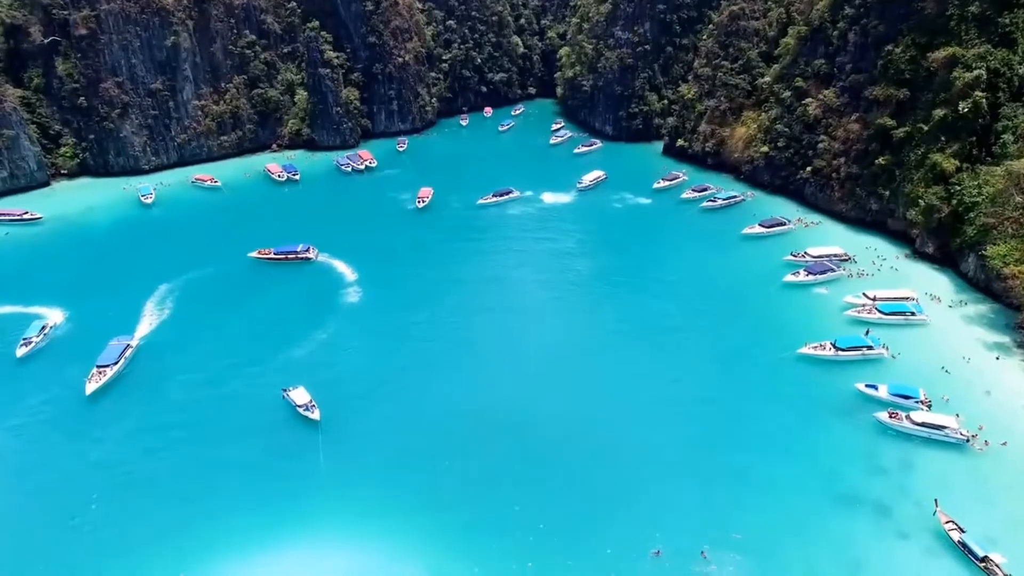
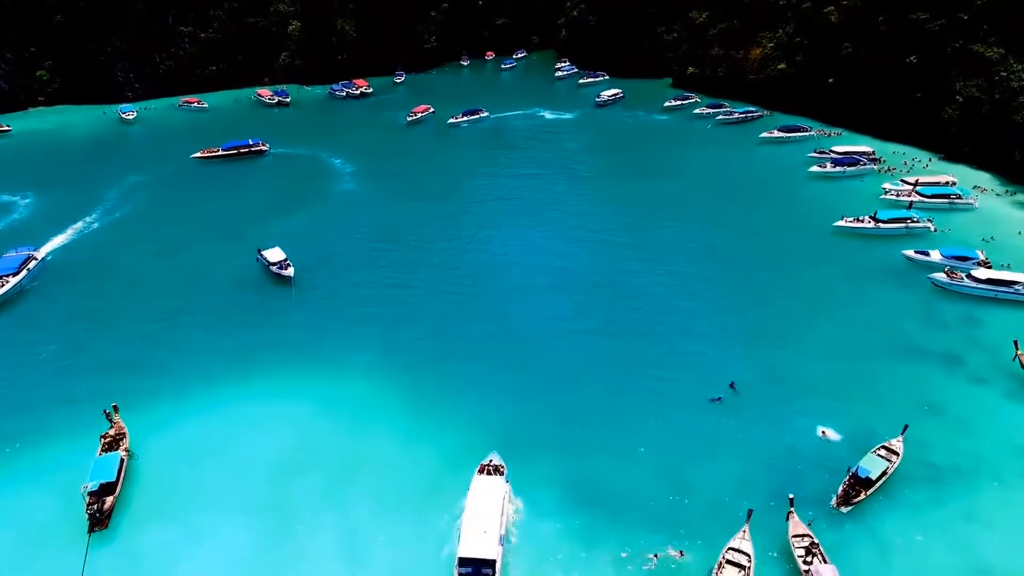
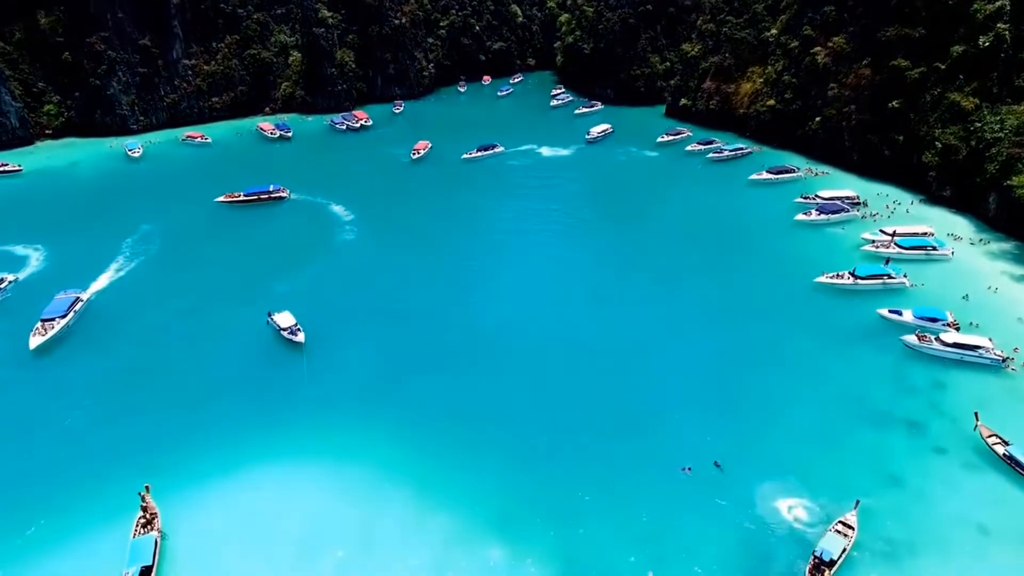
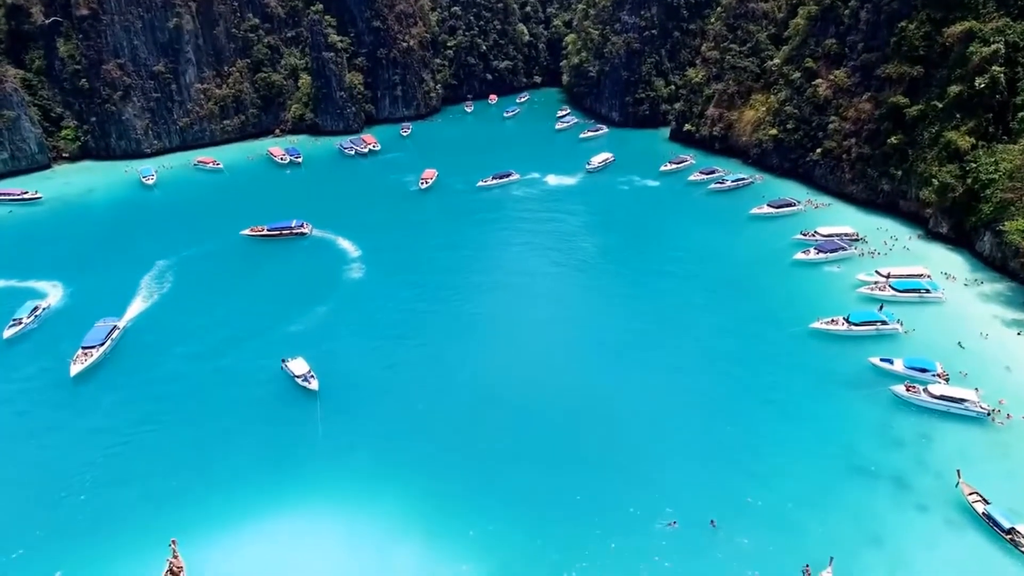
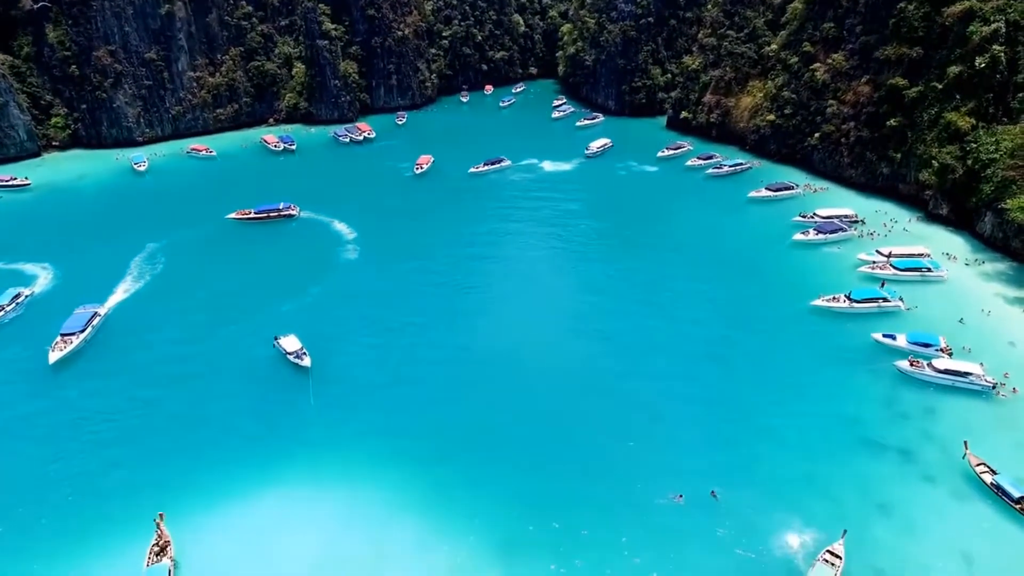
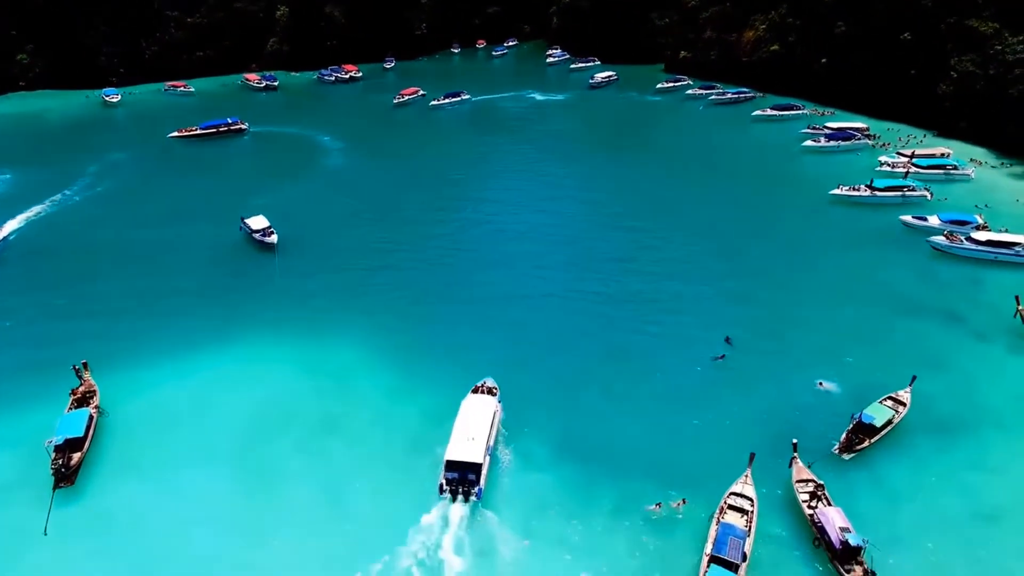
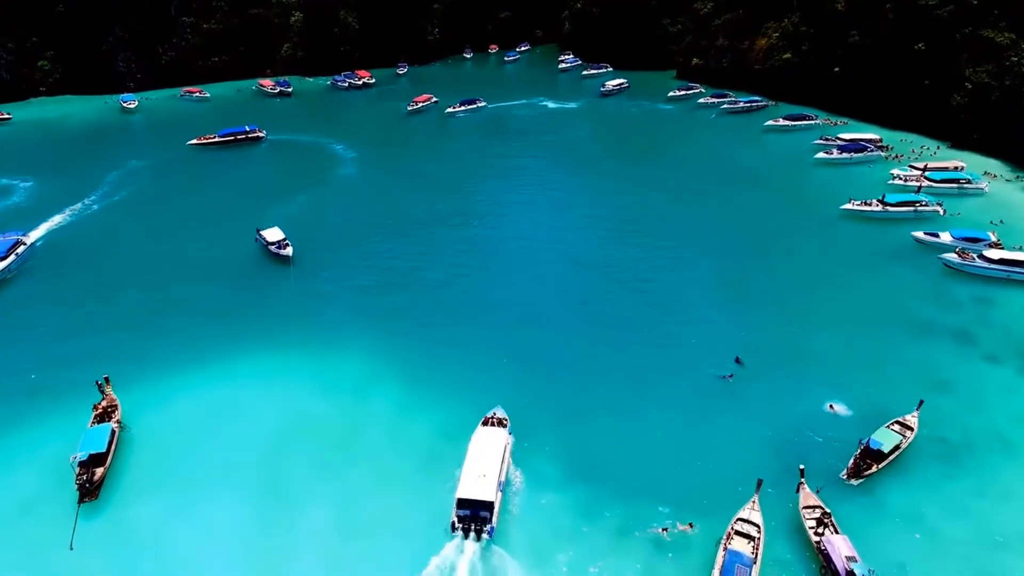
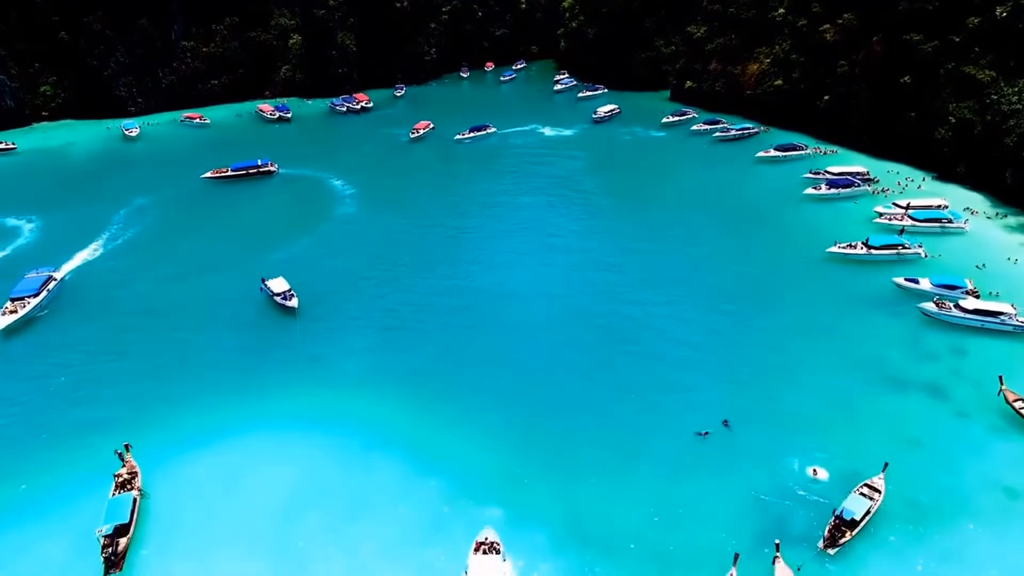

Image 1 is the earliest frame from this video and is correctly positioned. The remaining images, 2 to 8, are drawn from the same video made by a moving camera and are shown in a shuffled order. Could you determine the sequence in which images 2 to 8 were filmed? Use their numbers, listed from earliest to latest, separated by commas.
4, 5, 3, 8, 2, 7, 6
